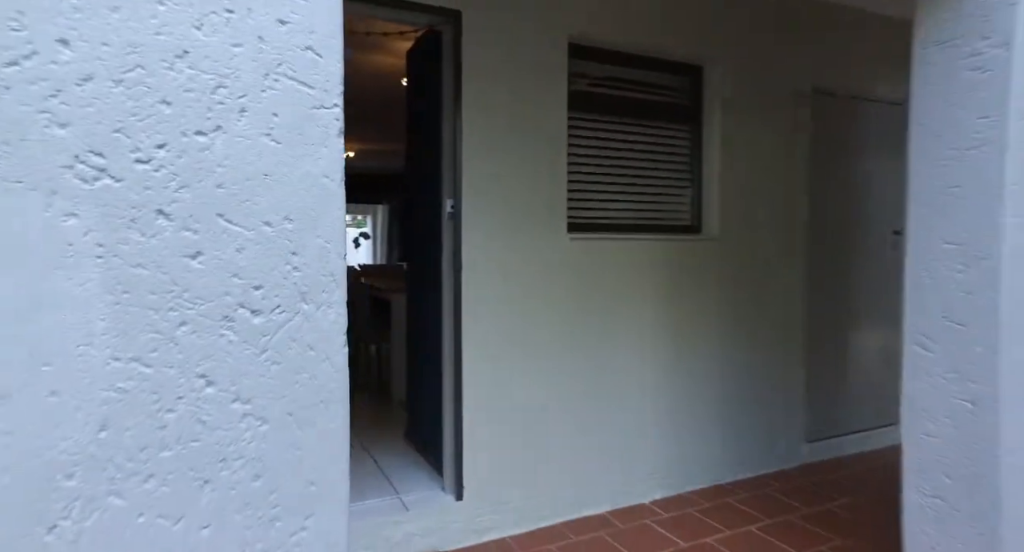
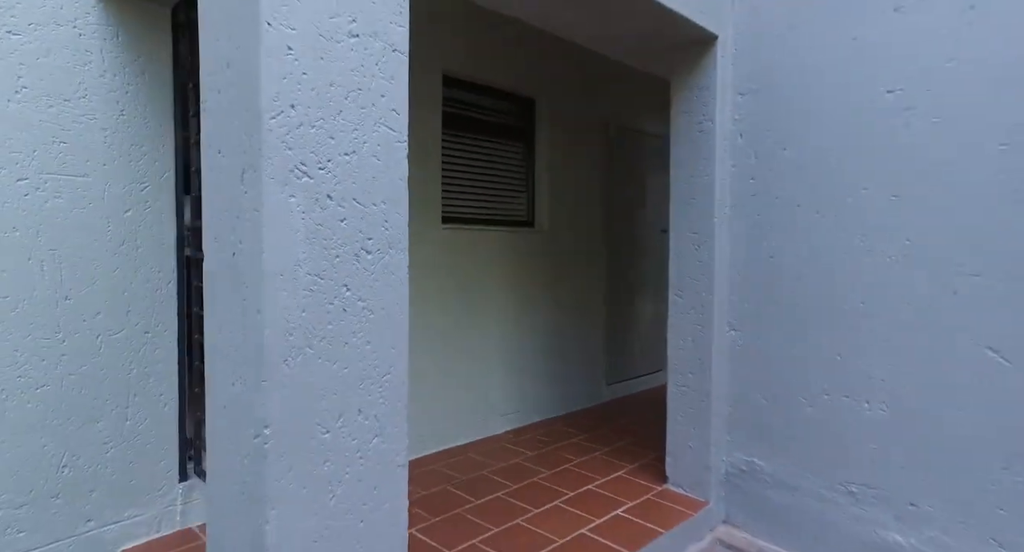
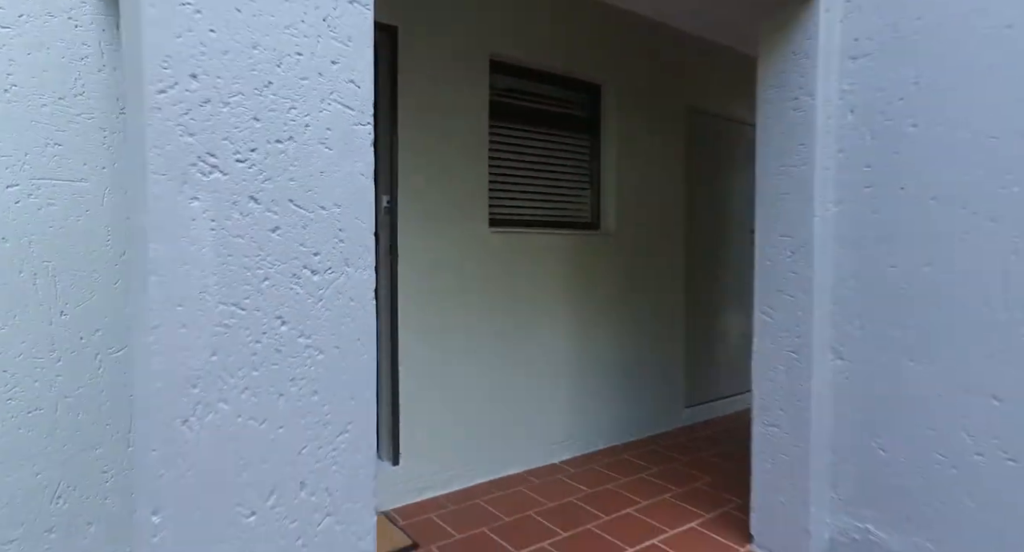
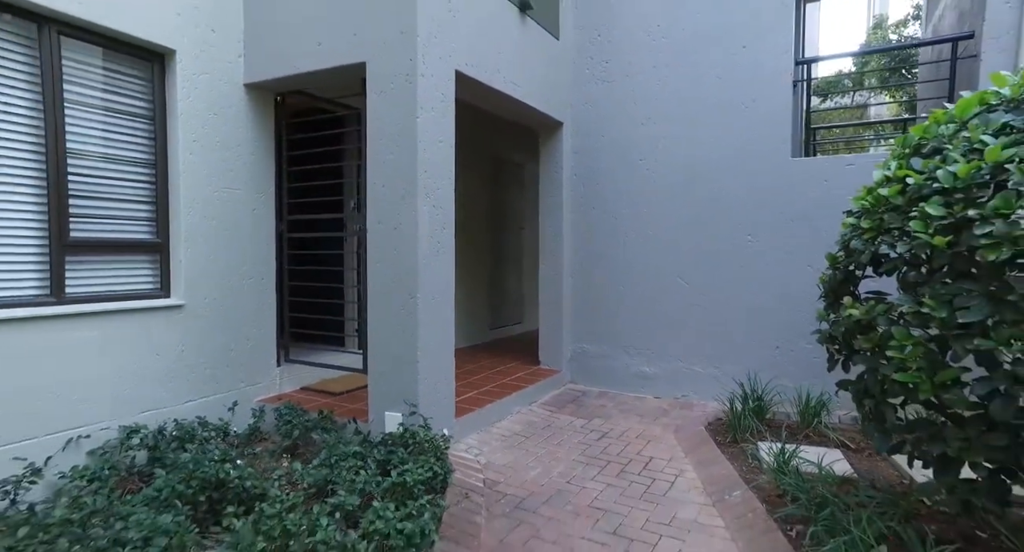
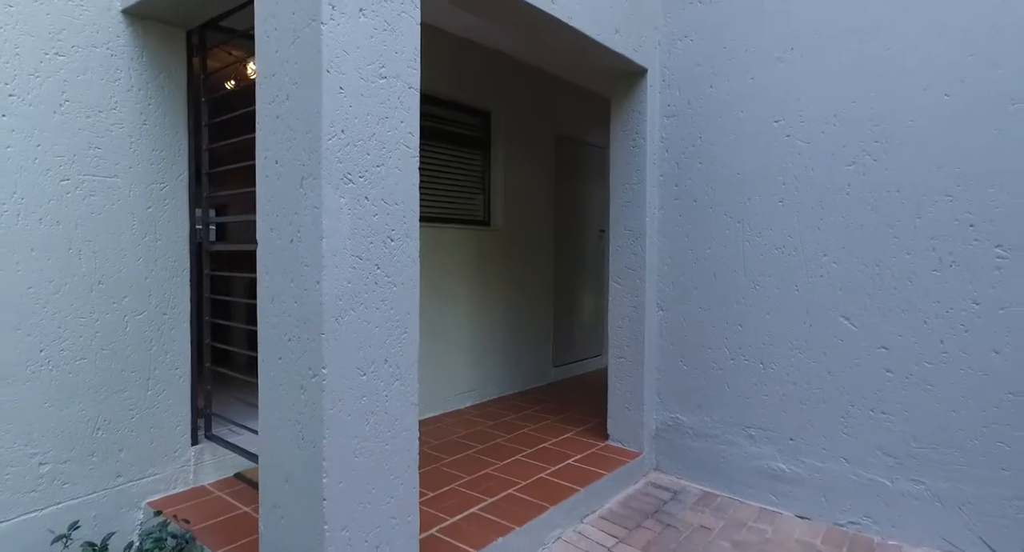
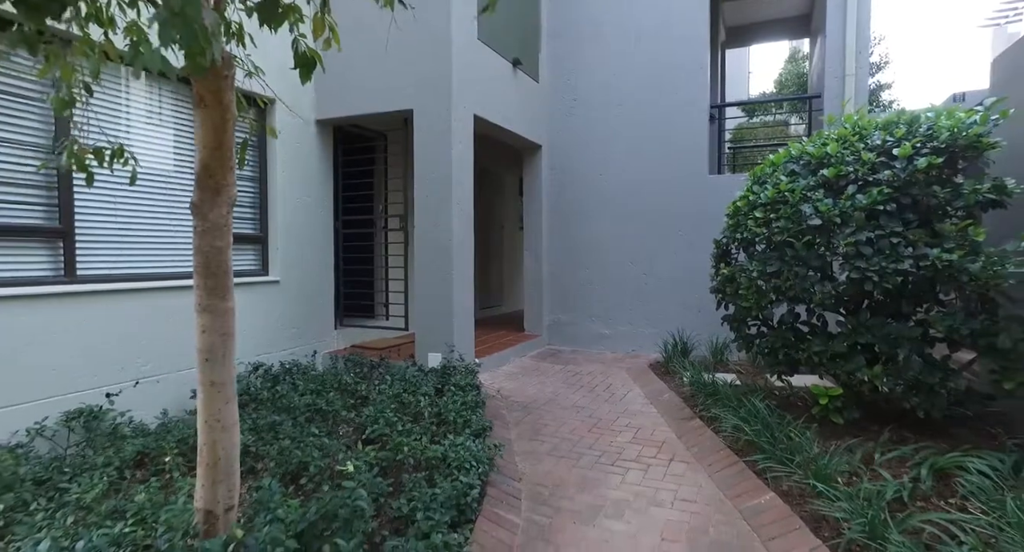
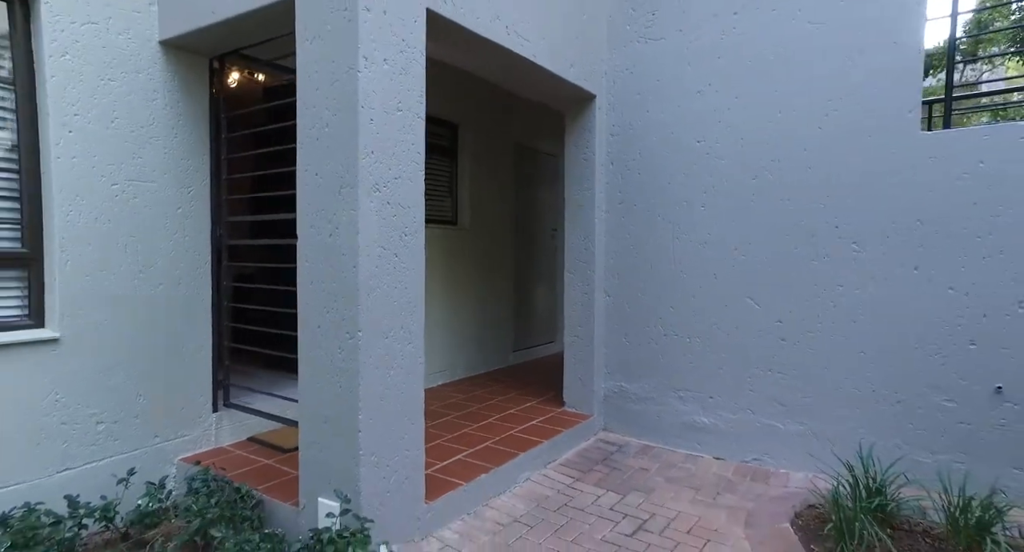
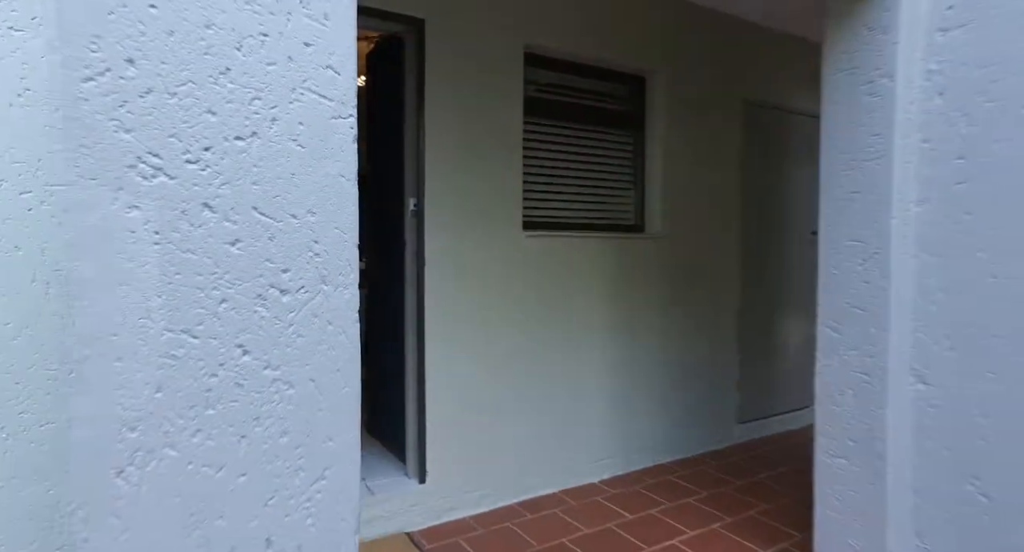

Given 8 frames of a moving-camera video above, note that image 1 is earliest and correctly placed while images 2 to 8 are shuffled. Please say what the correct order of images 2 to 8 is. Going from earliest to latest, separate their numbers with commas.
8, 3, 2, 5, 7, 4, 6
